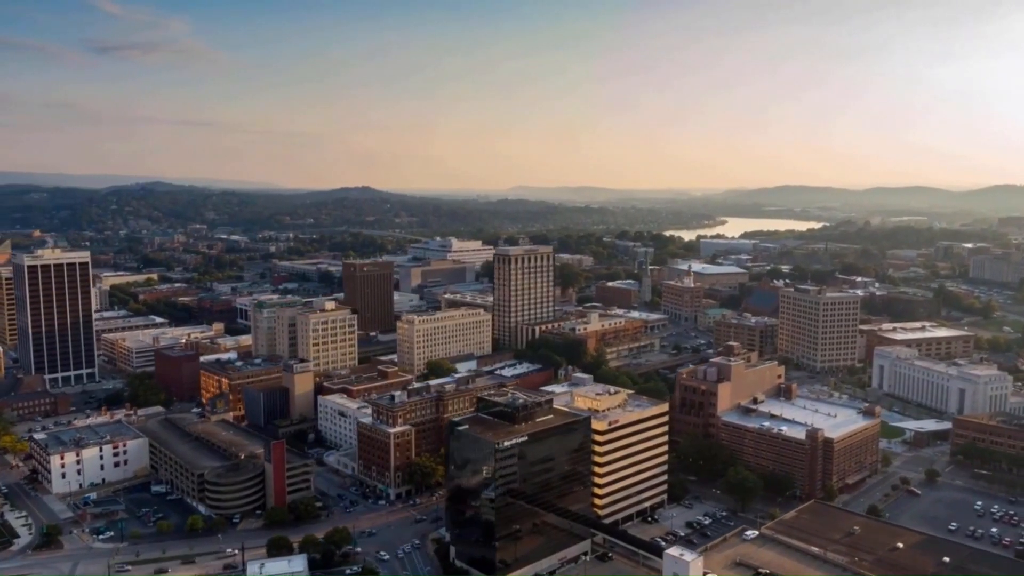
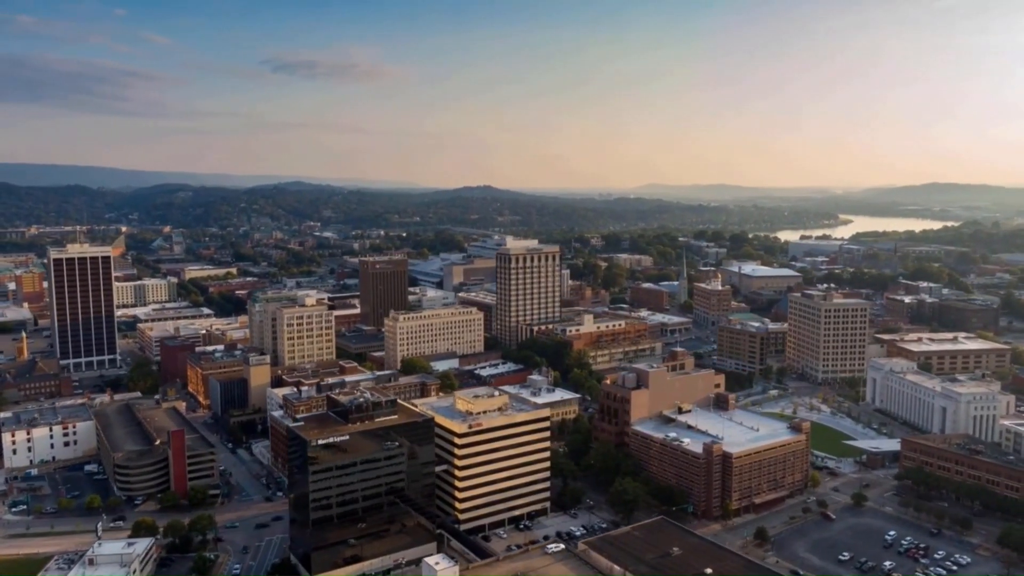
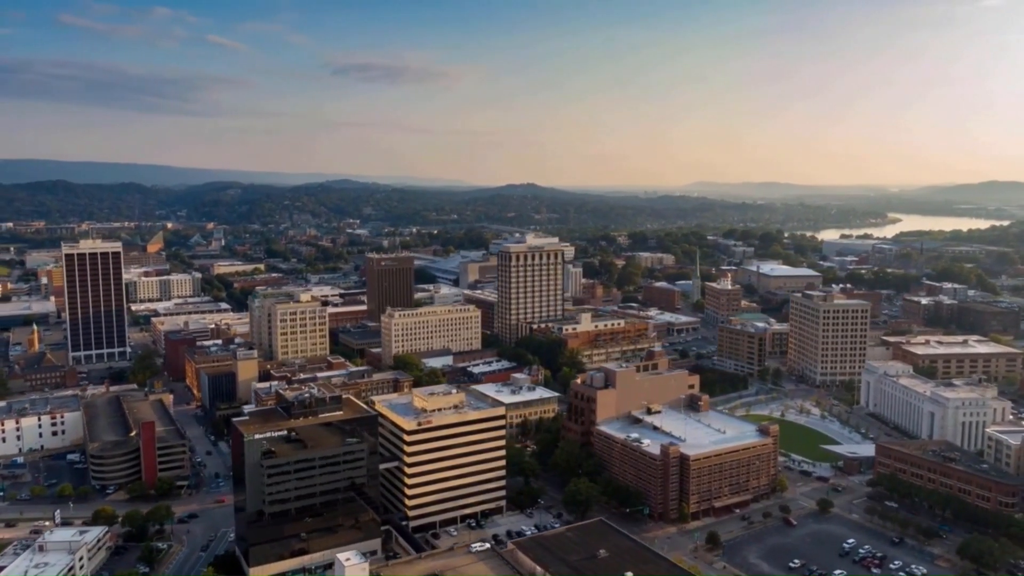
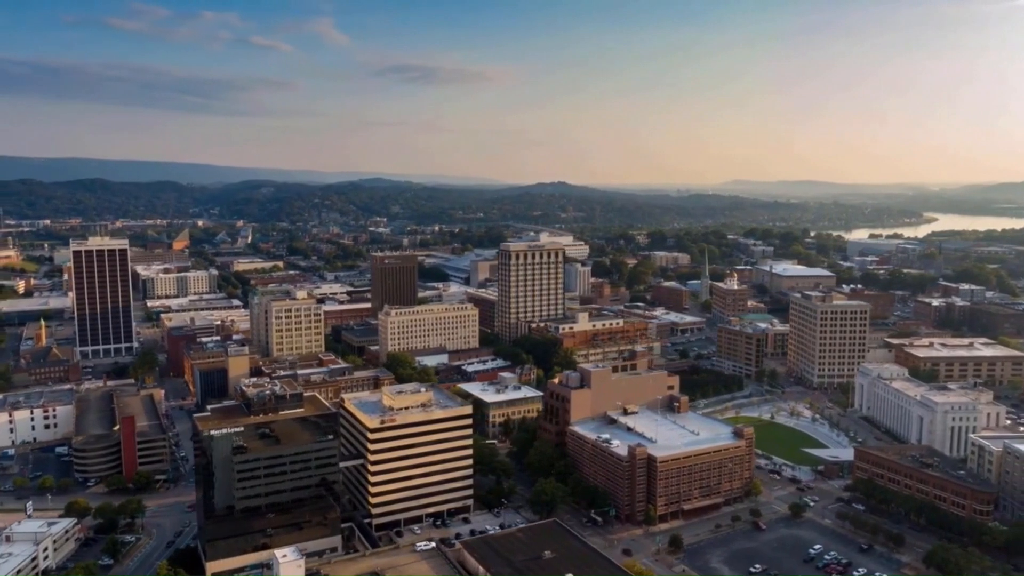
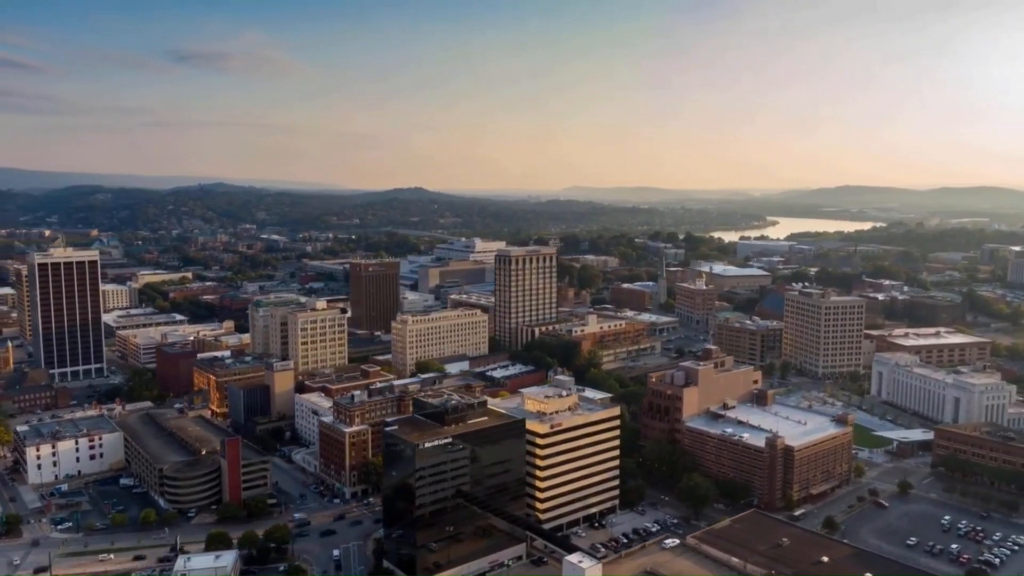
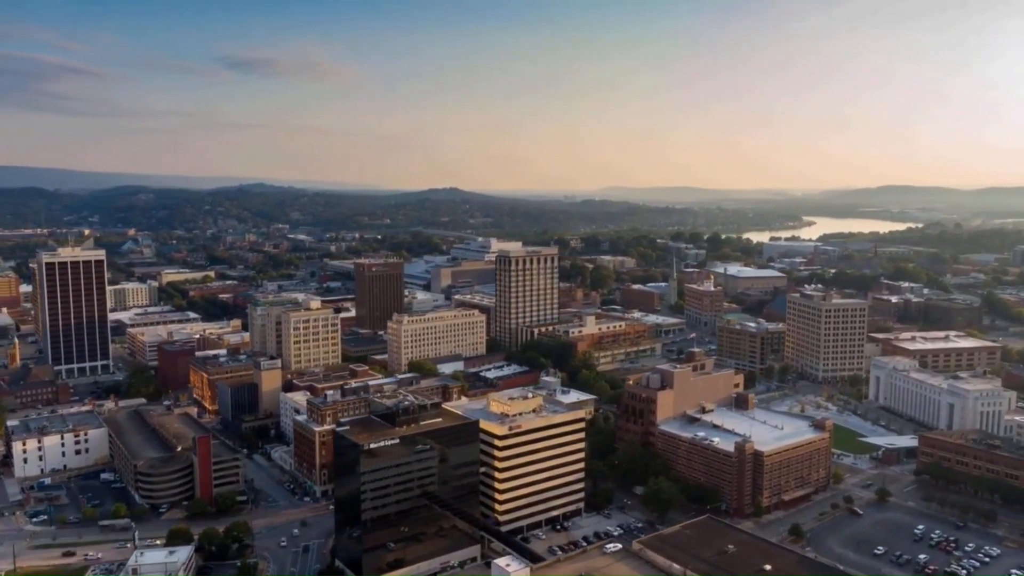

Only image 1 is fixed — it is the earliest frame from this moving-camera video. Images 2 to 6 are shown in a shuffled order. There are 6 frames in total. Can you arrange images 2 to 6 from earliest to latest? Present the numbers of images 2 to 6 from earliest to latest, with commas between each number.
5, 6, 2, 3, 4
